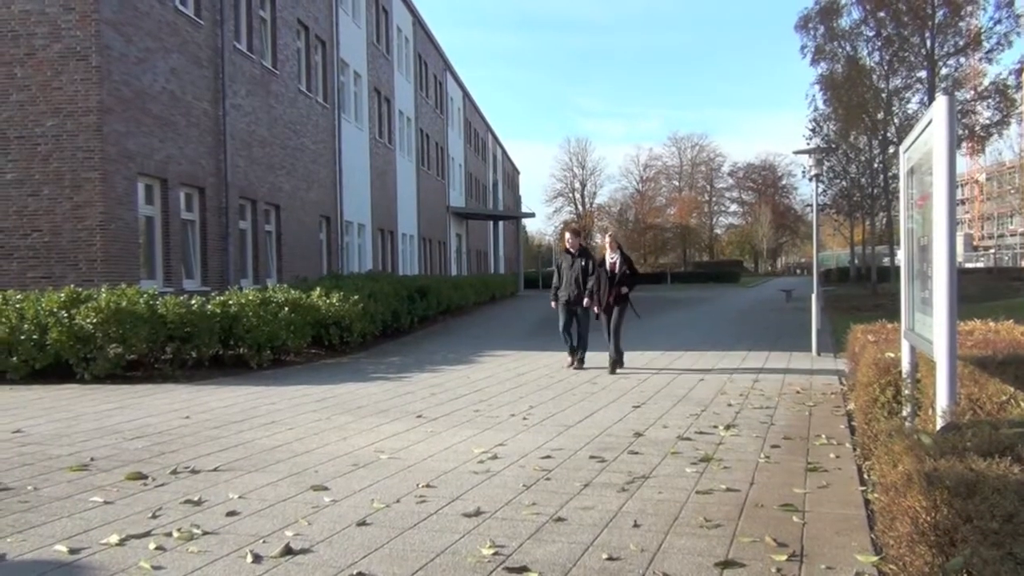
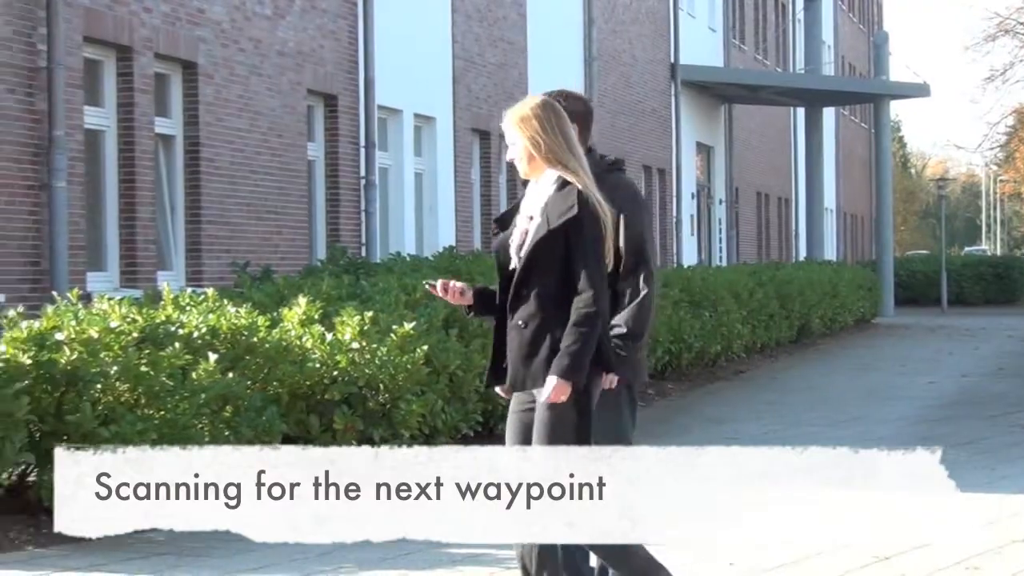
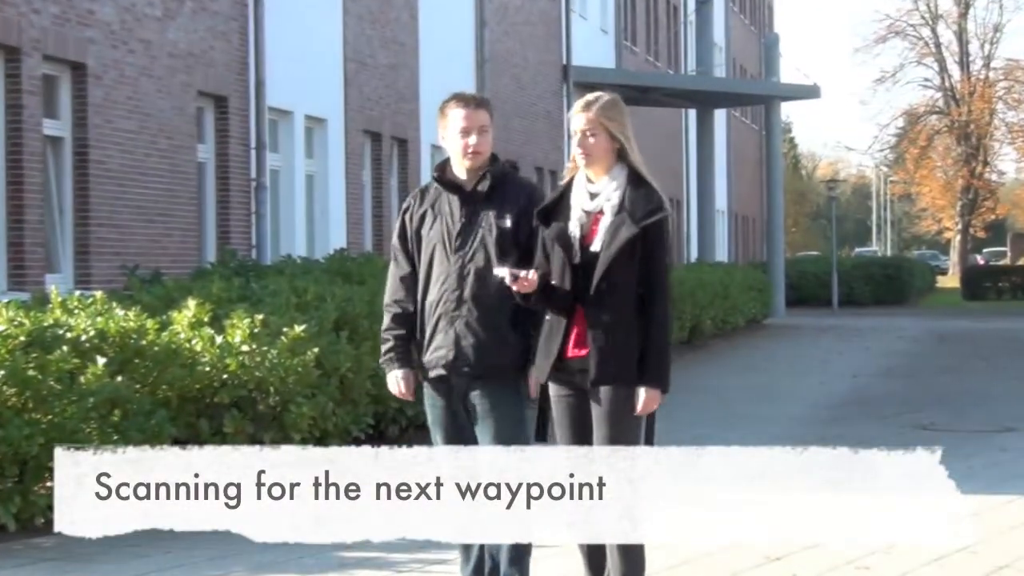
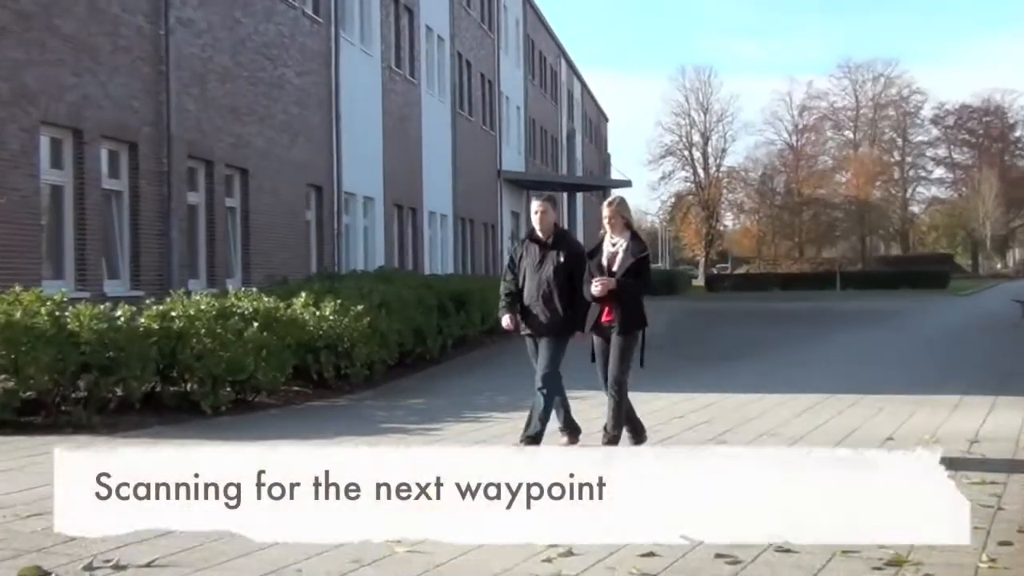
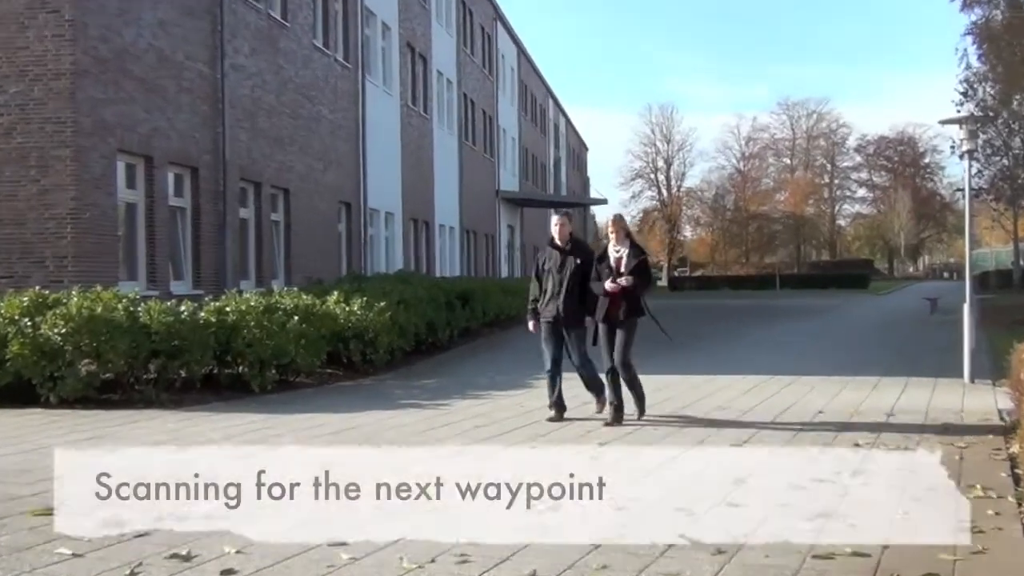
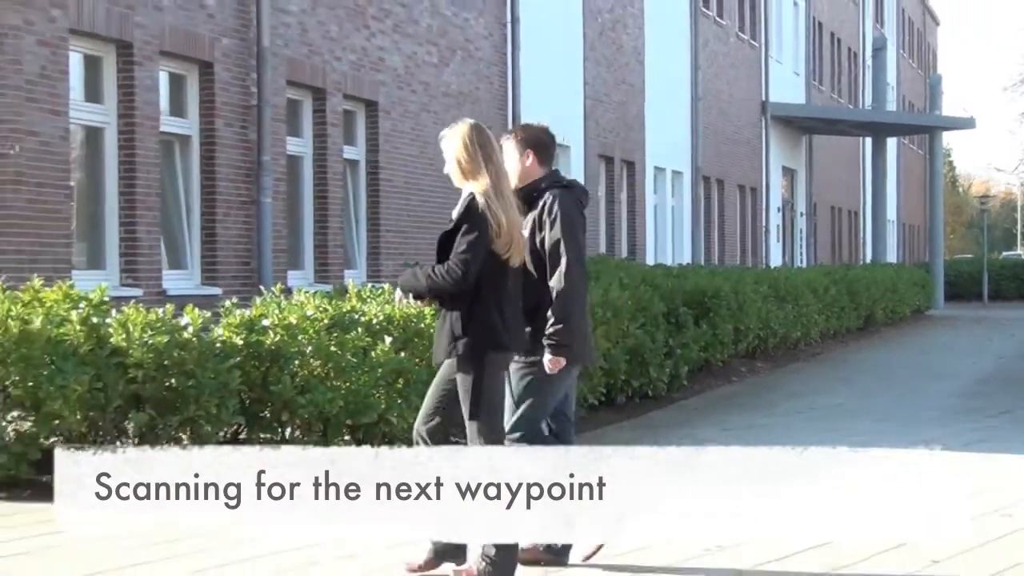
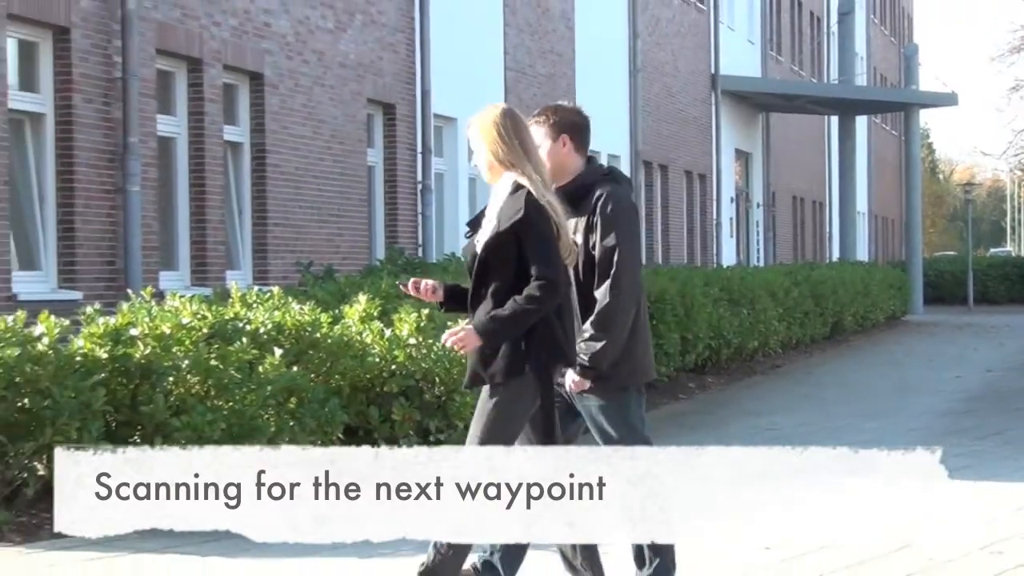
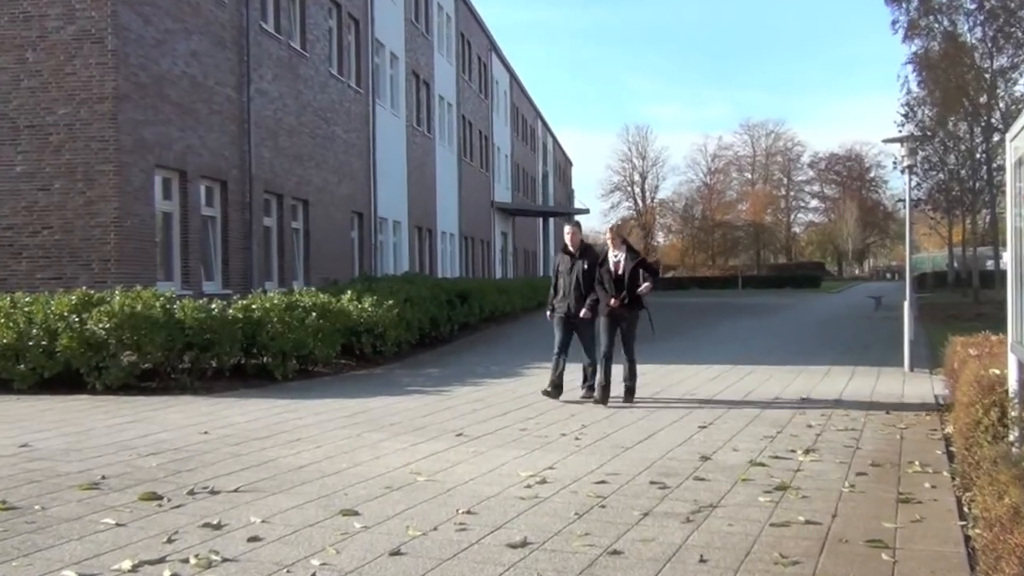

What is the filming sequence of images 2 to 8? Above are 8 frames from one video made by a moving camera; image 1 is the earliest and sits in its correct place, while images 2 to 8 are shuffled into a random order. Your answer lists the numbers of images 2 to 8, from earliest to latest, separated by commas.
8, 5, 4, 3, 2, 7, 6
